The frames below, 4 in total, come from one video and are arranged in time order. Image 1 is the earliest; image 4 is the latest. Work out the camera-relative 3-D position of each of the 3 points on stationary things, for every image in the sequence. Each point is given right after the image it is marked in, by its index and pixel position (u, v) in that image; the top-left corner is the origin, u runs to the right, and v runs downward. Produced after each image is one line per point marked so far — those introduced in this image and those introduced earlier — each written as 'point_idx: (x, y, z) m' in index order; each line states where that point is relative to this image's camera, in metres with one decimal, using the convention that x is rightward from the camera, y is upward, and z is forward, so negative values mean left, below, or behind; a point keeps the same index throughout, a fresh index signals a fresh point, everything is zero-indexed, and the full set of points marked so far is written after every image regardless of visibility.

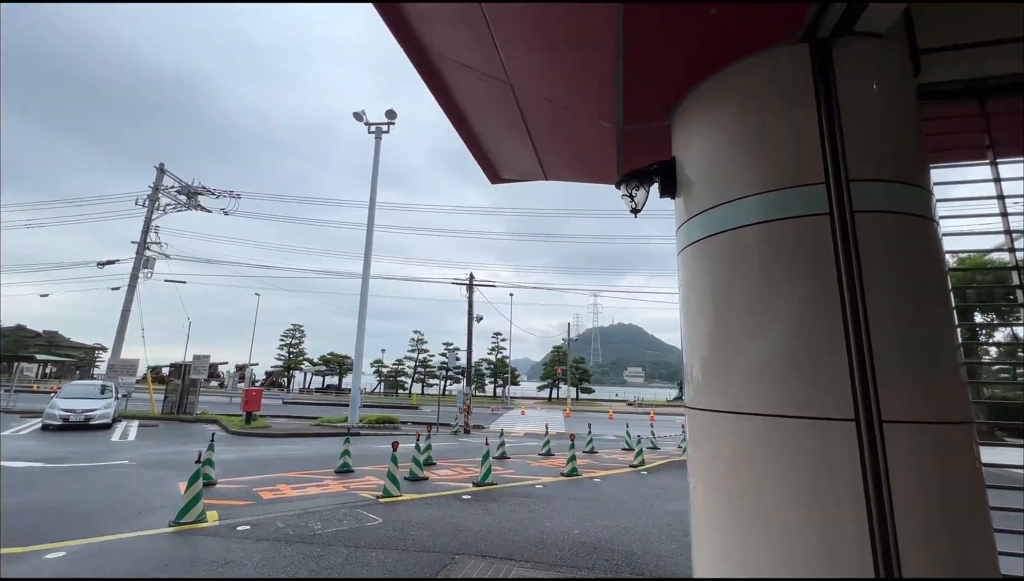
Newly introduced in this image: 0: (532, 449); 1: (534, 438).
0: (+0.5, -4.1, +11.8) m
1: (+0.7, -5.4, +16.4) m
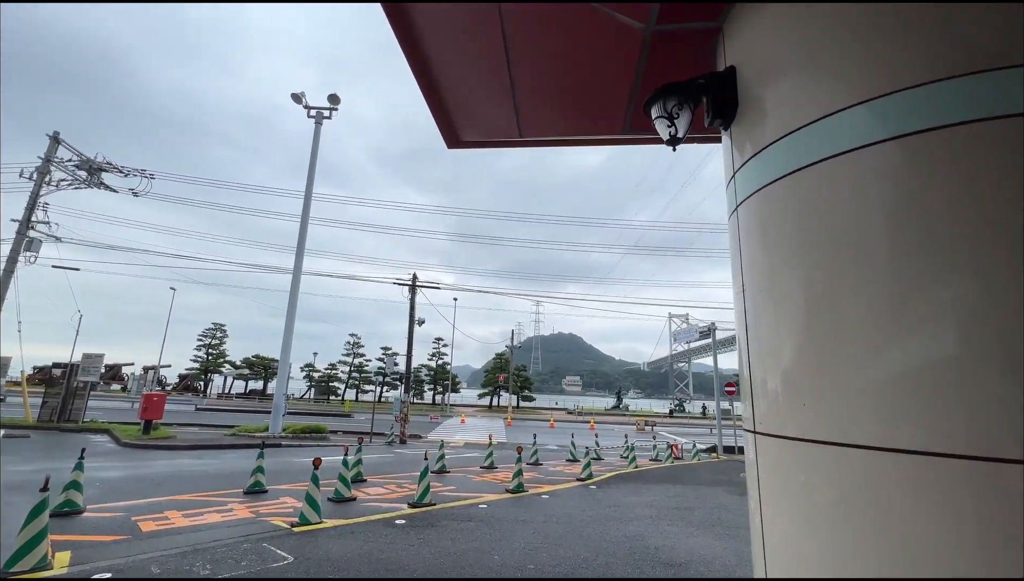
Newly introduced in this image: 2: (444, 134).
0: (-0.9, -4.2, +11.0) m
1: (-1.4, -5.5, +15.6) m
2: (-0.5, +1.2, +3.4) m
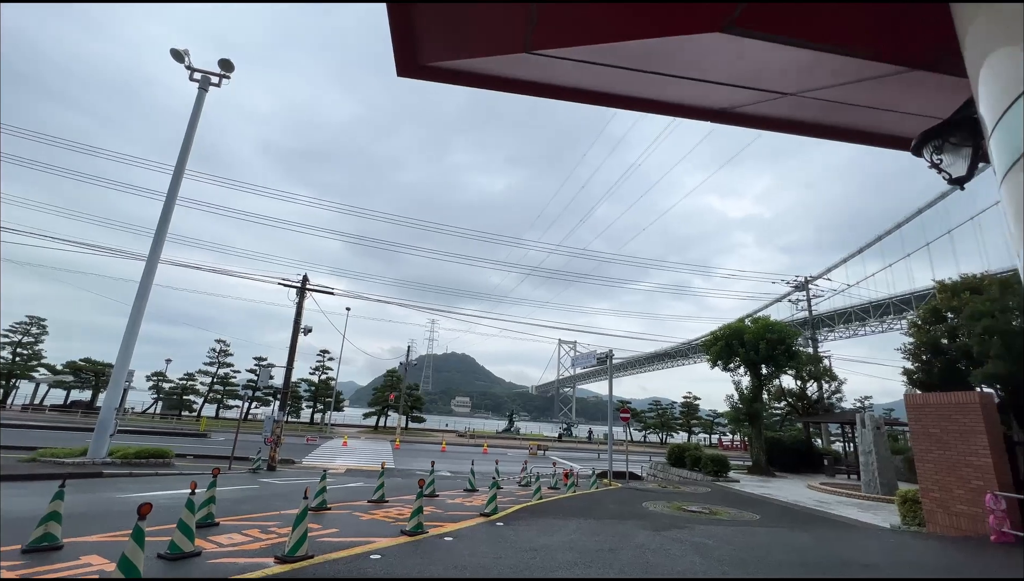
0: (-3.2, -4.3, +9.5) m
1: (-4.8, -5.7, +13.8) m
2: (-0.7, +1.3, +2.5) m
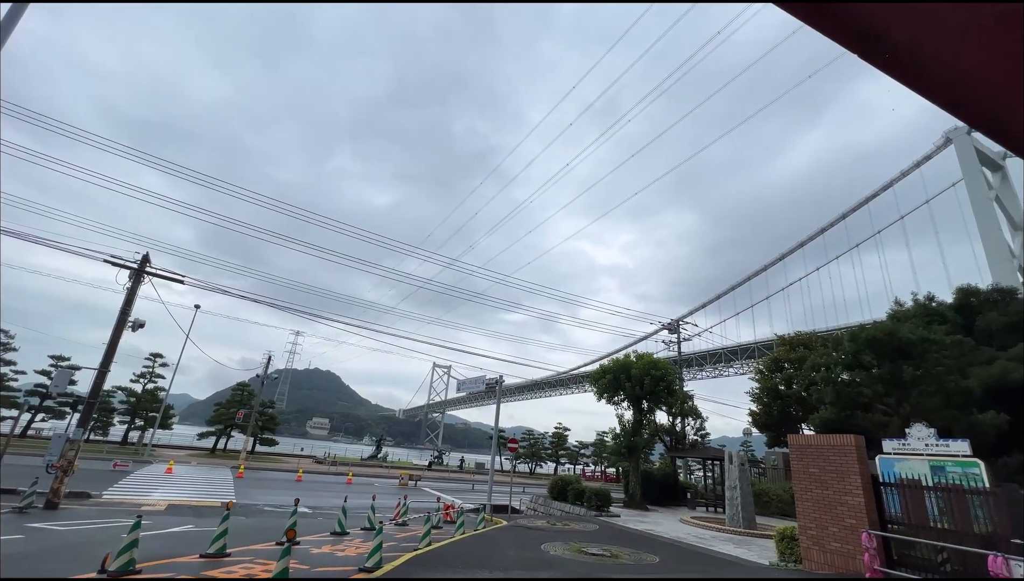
0: (-5.2, -4.0, +7.2) m
1: (-7.9, -5.4, +10.8) m
2: (-0.3, +1.5, +1.4) m
